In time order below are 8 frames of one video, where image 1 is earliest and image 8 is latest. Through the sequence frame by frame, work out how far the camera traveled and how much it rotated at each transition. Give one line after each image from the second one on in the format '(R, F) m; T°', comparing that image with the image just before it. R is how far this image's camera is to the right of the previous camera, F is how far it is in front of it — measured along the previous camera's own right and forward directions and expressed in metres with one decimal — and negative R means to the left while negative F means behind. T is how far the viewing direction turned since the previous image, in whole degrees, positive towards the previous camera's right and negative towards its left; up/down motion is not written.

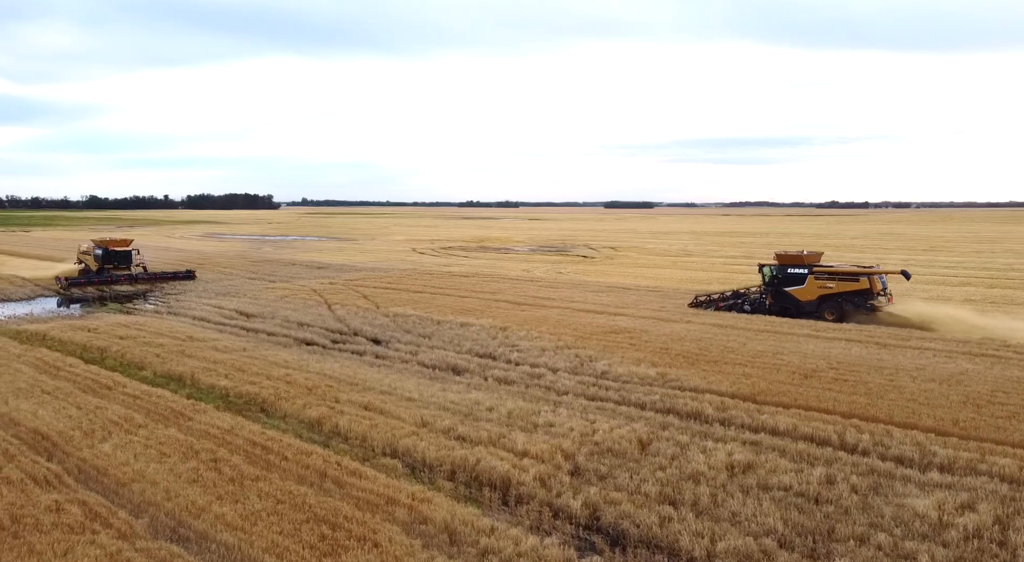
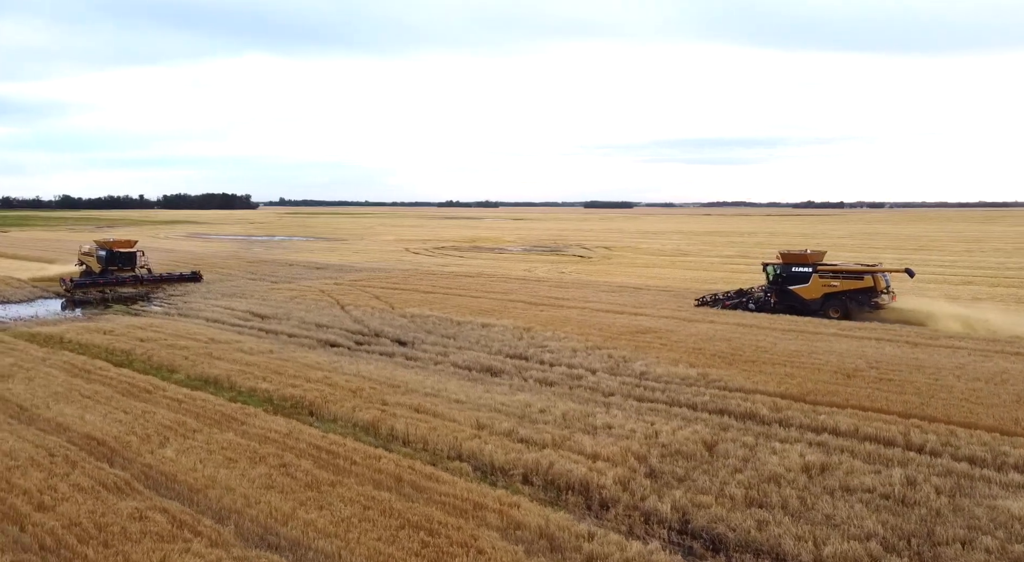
(-0.9, +0.1) m; +1°
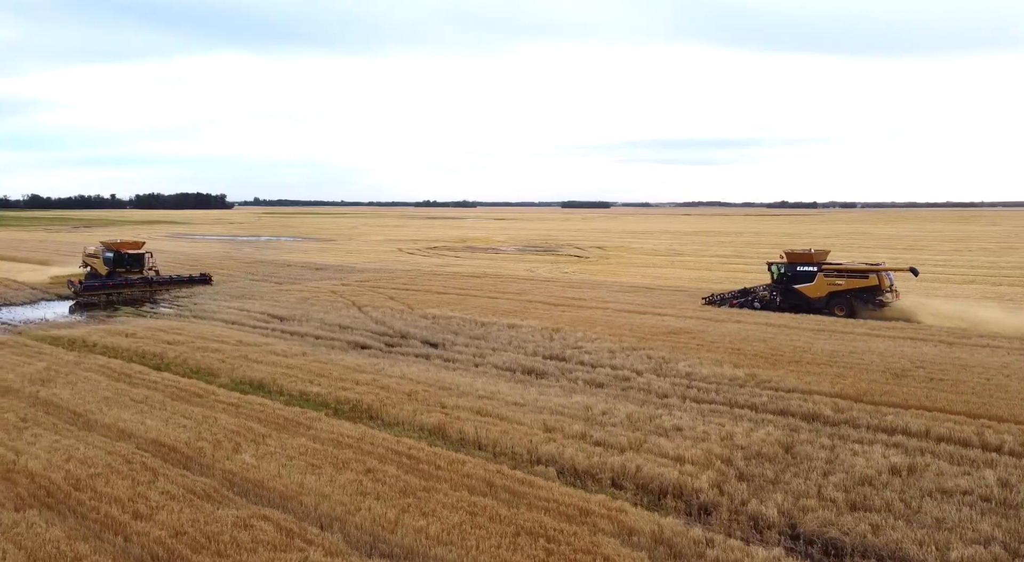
(-1.0, +0.1) m; +1°
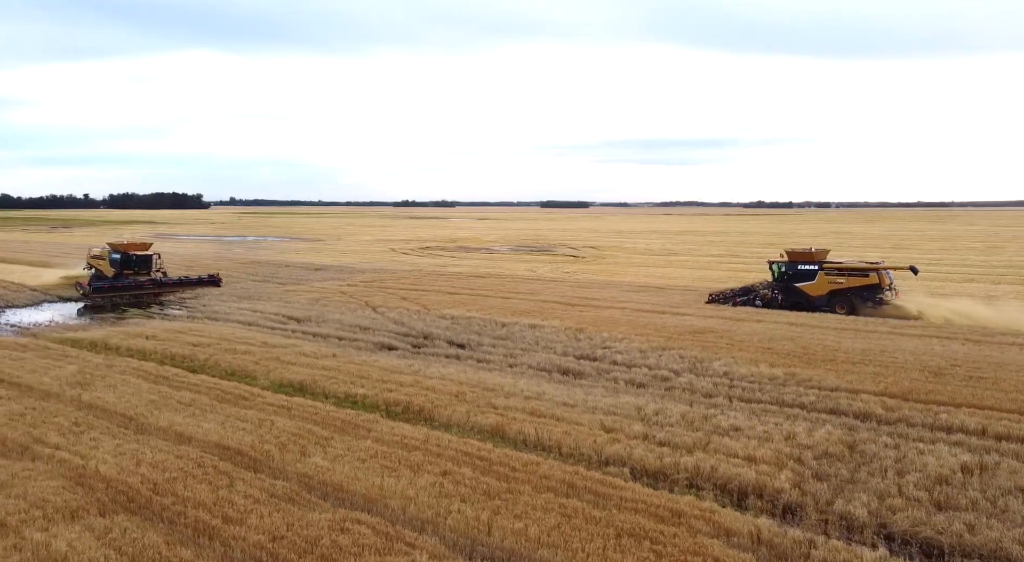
(-0.9, +0.1) m; +1°
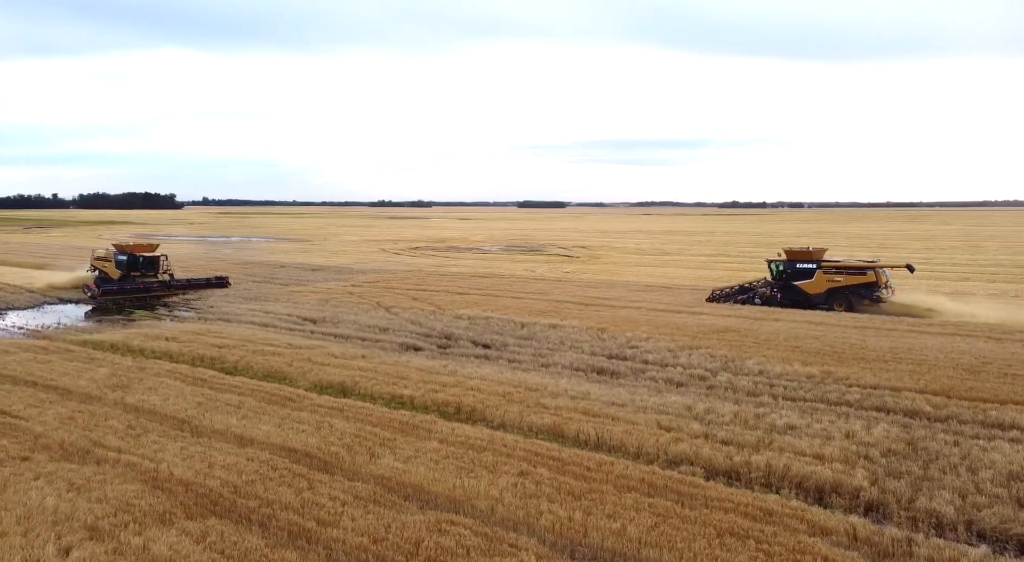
(-0.9, 0.0) m; +1°
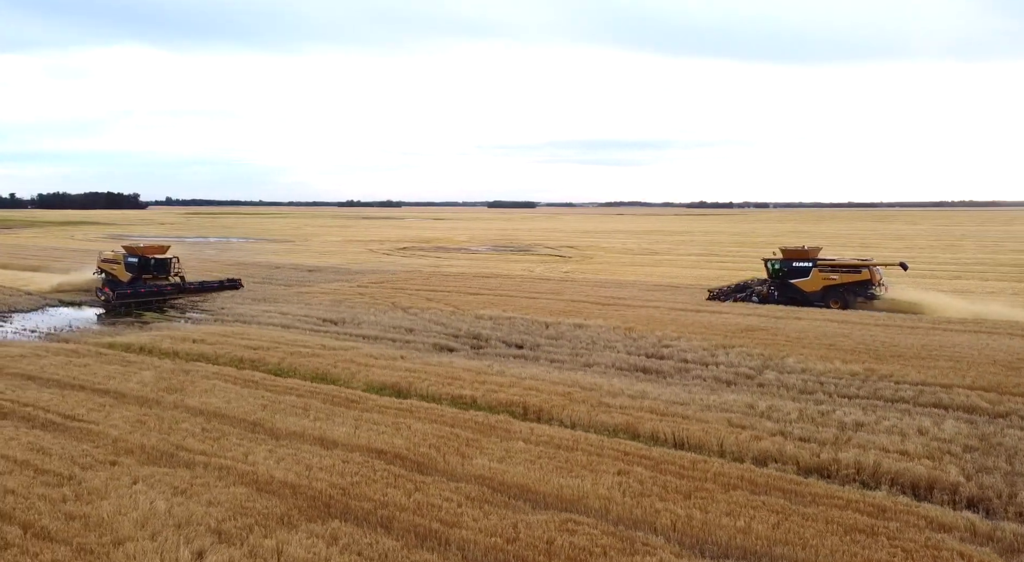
(-1.1, 0.0) m; +2°
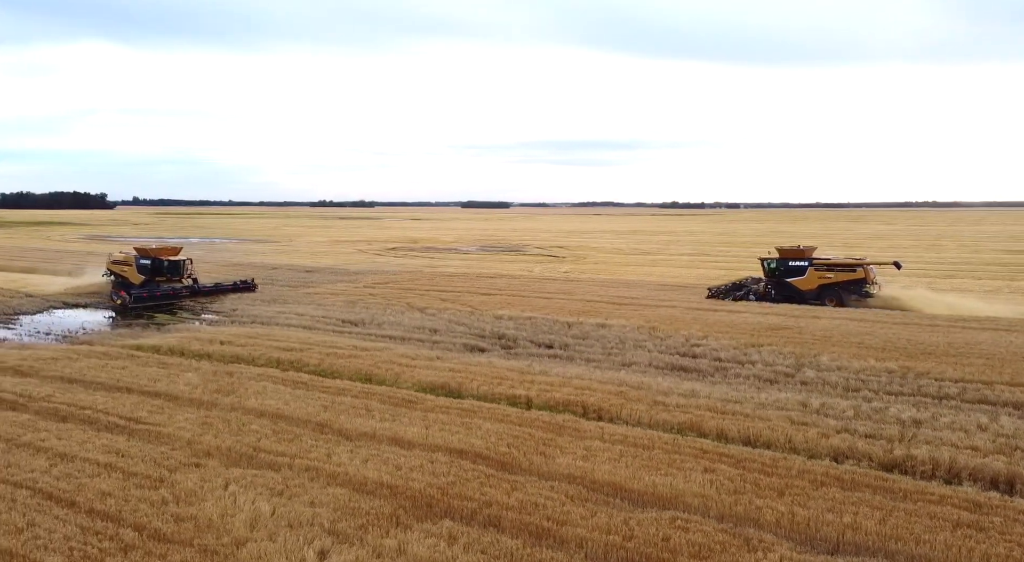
(-1.0, 0.0) m; +1°
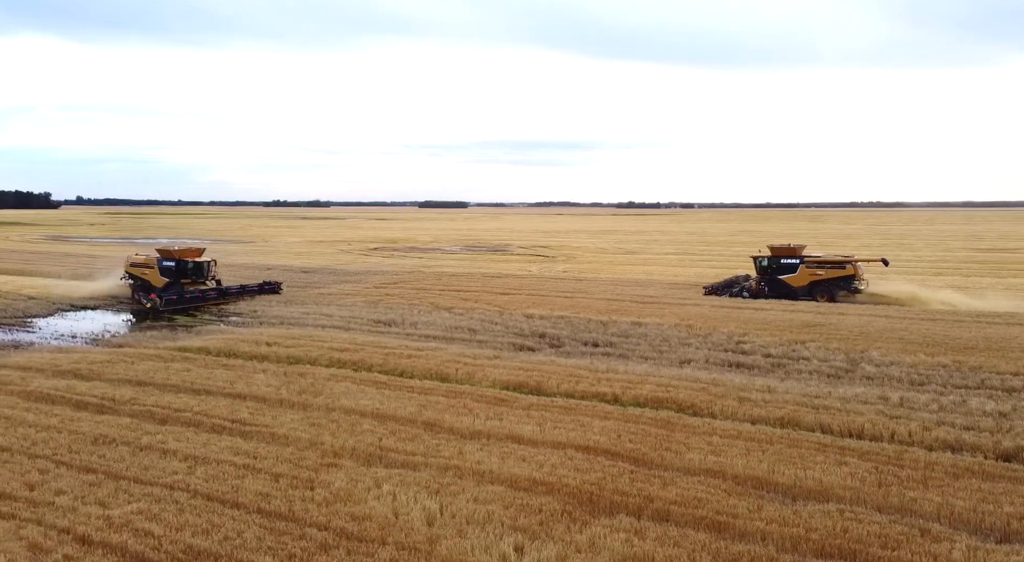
(-1.6, -0.1) m; +2°
